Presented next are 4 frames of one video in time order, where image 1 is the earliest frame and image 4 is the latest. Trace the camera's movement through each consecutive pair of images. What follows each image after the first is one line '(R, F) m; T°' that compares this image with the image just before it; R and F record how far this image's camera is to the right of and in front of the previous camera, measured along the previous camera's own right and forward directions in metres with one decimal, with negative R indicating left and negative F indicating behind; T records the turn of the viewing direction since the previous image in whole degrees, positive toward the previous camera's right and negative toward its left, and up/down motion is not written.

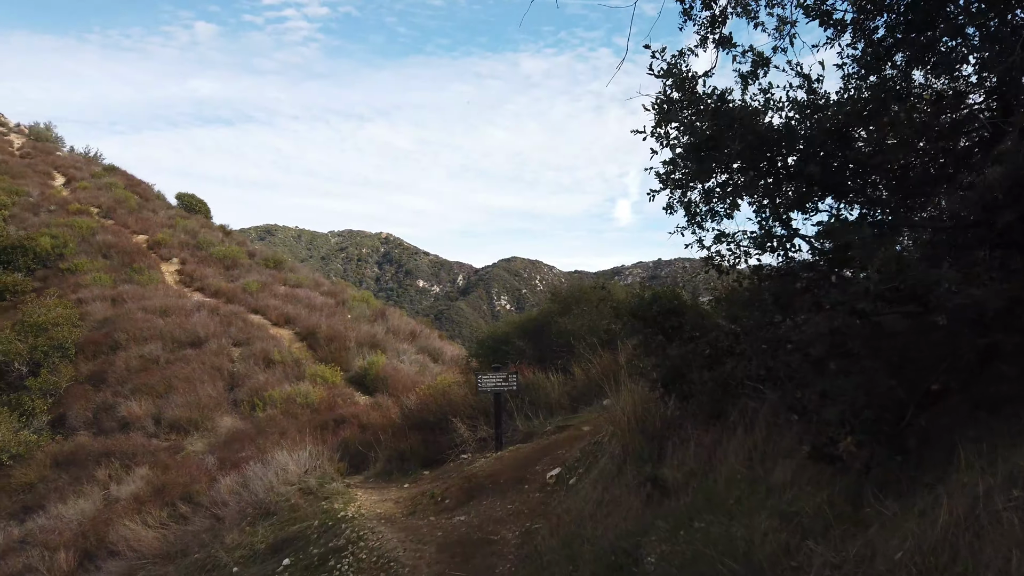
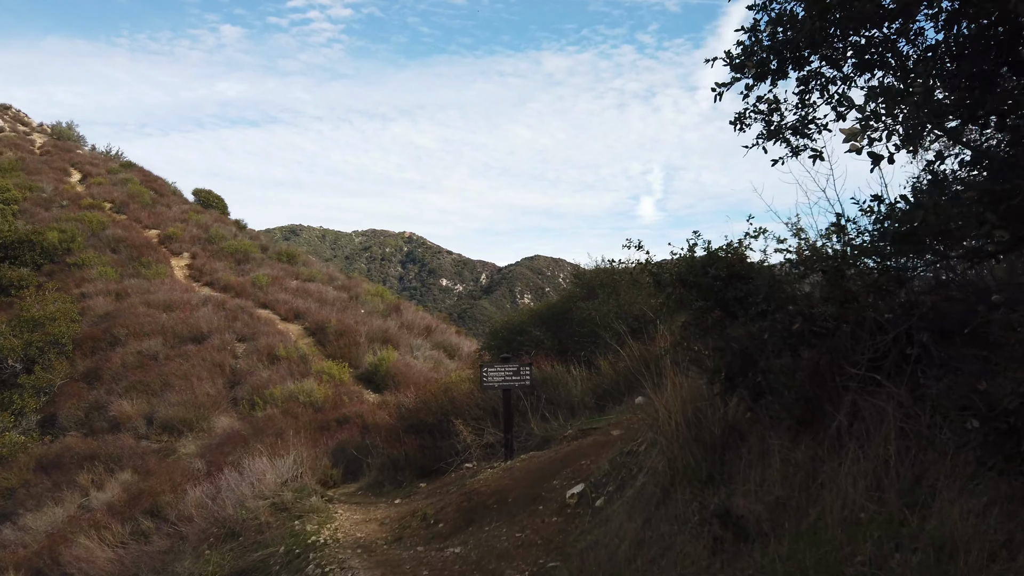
(+0.1, +1.4) m; -2°
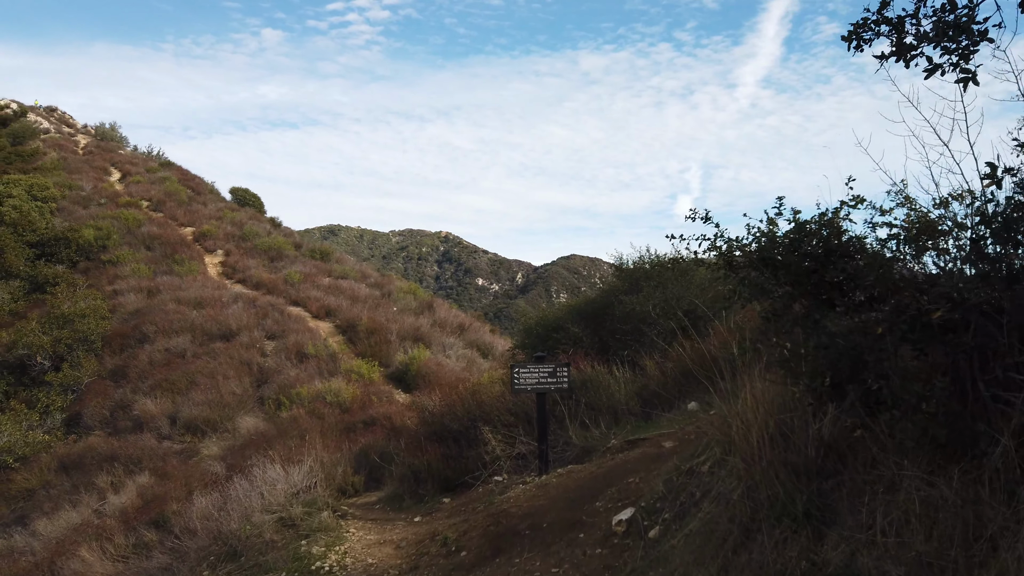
(0.0, +0.8) m; -3°
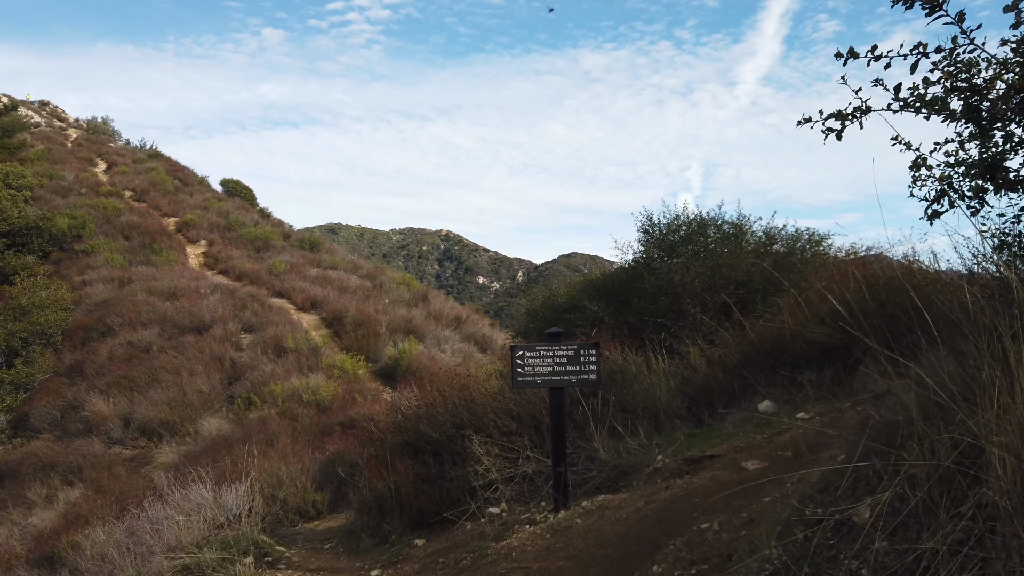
(0.0, +1.9) m; 0°
